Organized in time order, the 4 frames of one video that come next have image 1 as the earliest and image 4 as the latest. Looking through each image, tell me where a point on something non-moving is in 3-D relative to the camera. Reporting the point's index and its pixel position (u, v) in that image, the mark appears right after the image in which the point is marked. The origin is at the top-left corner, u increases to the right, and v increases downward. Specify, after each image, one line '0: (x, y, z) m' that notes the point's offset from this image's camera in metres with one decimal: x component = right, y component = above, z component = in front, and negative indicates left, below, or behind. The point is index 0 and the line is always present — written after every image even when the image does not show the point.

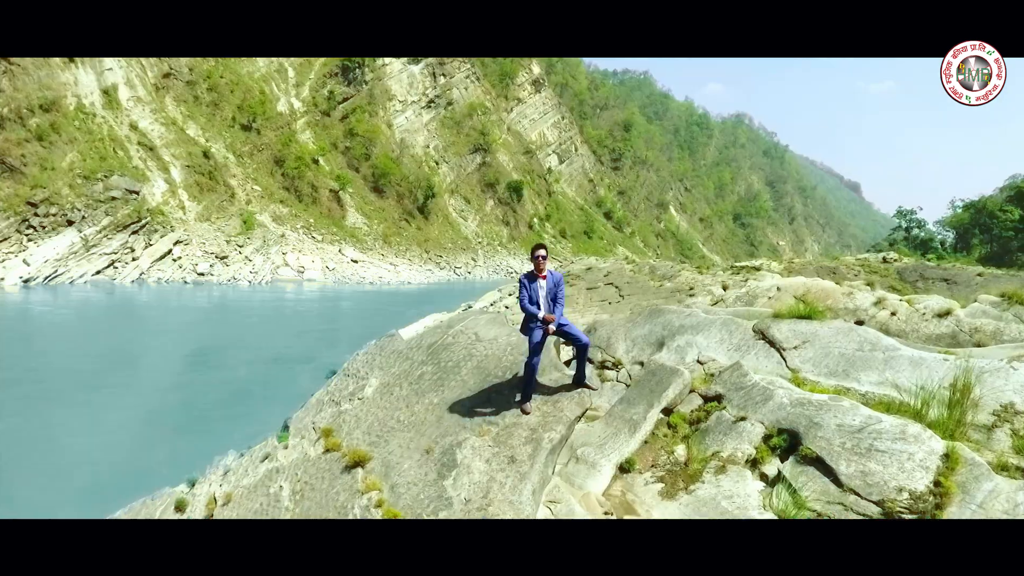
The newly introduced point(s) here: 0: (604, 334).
0: (+1.5, -0.6, +8.6) m
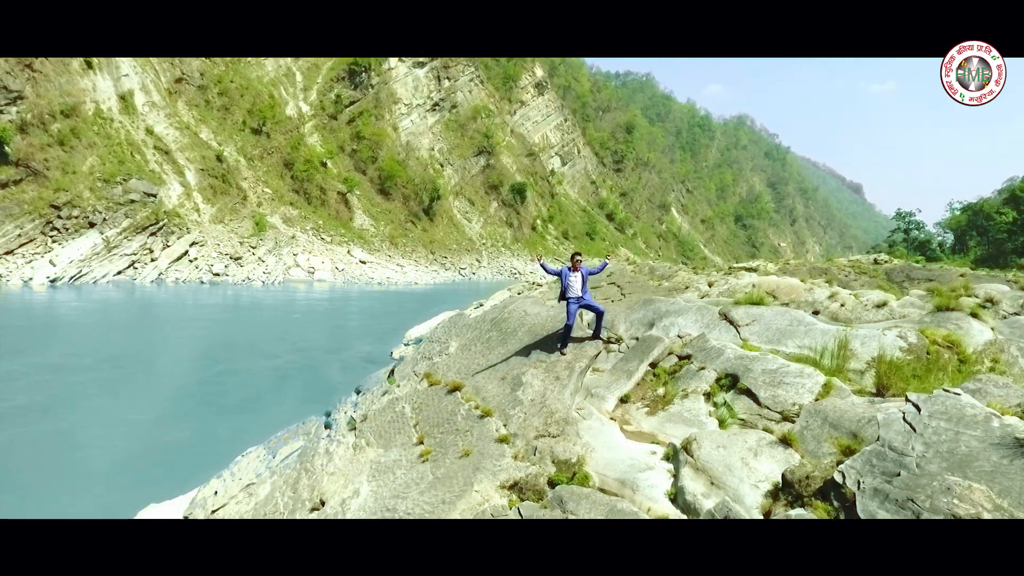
0: (+1.7, -0.5, +9.5) m
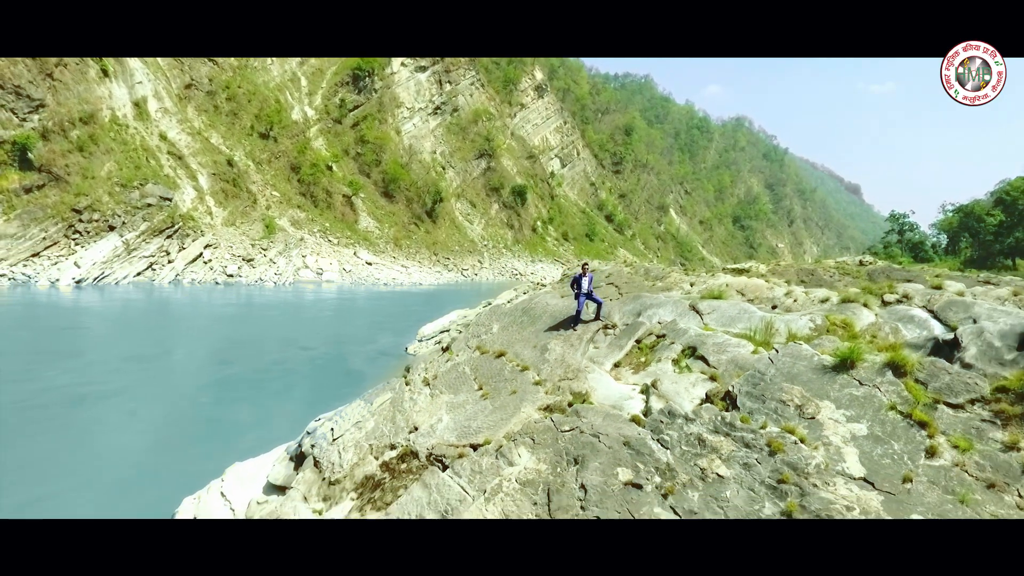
0: (+1.9, -0.5, +10.7) m
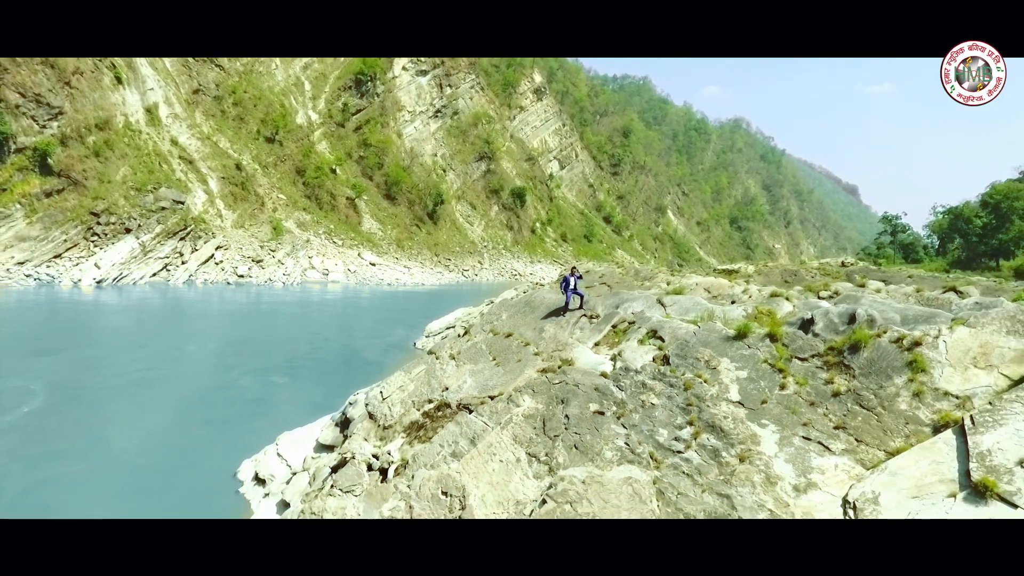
0: (+1.9, -0.5, +11.9) m
